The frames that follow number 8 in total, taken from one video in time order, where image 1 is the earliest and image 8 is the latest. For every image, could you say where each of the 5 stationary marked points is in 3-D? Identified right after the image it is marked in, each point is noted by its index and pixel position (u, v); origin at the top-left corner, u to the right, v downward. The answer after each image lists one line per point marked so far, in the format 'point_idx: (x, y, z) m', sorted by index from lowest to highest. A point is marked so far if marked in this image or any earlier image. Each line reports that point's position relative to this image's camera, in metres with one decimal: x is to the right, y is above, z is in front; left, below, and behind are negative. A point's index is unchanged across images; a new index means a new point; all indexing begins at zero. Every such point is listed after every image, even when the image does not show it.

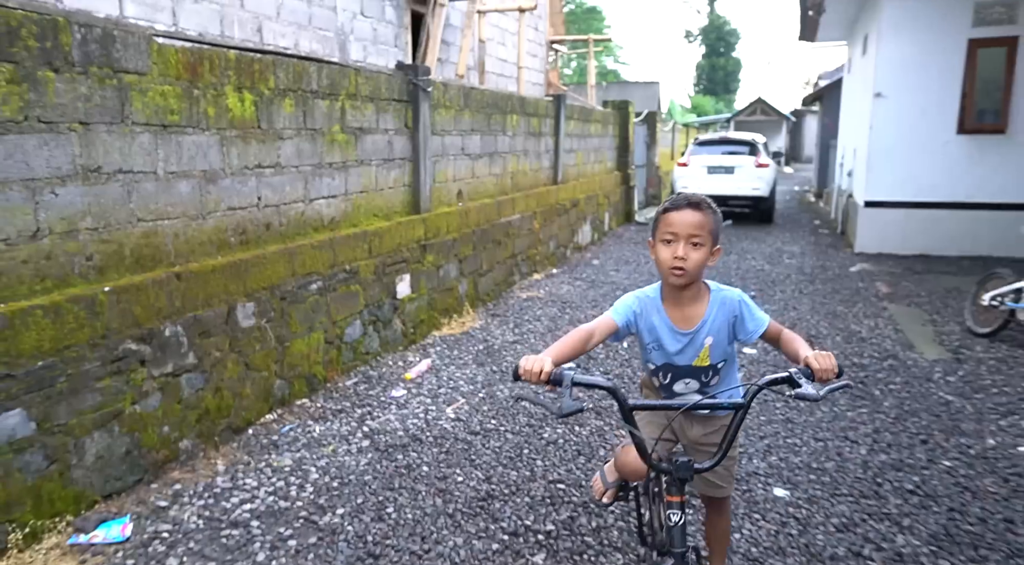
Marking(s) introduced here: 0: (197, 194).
0: (-1.6, +0.4, +3.5) m
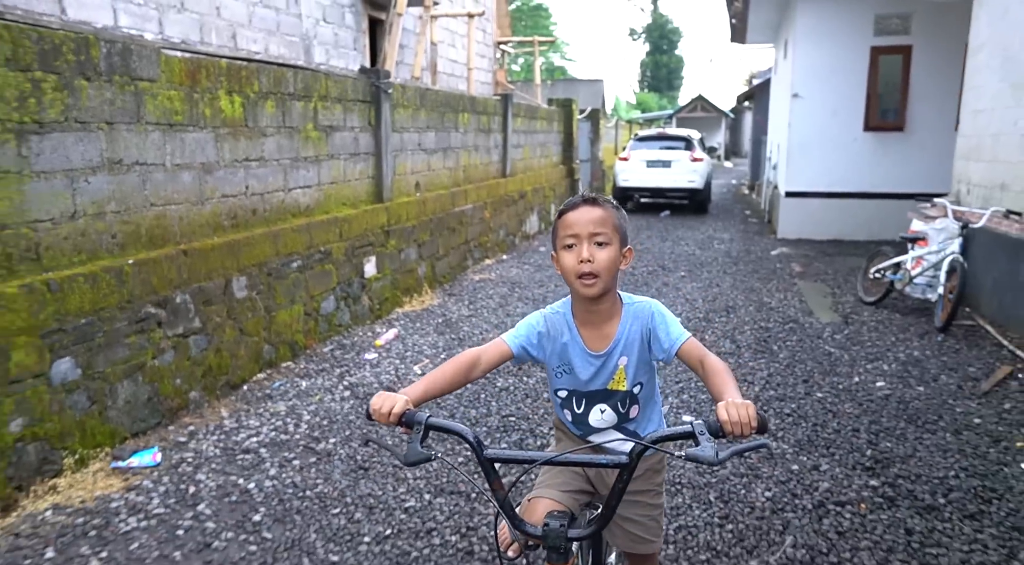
0: (-1.8, +0.6, +4.0) m
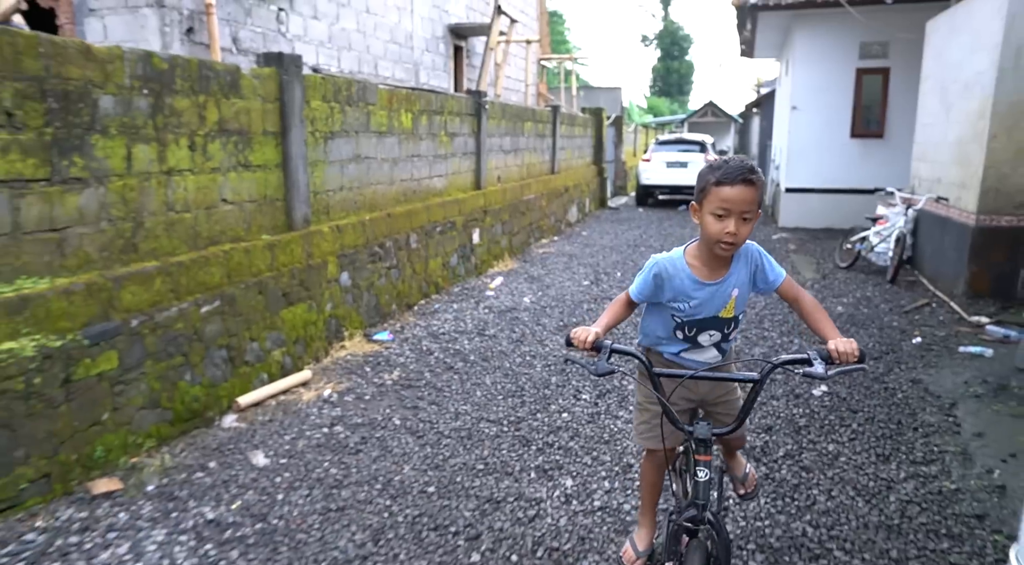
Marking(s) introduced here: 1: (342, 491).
0: (-1.1, +1.0, +6.1) m
1: (-0.7, -0.9, +3.0) m
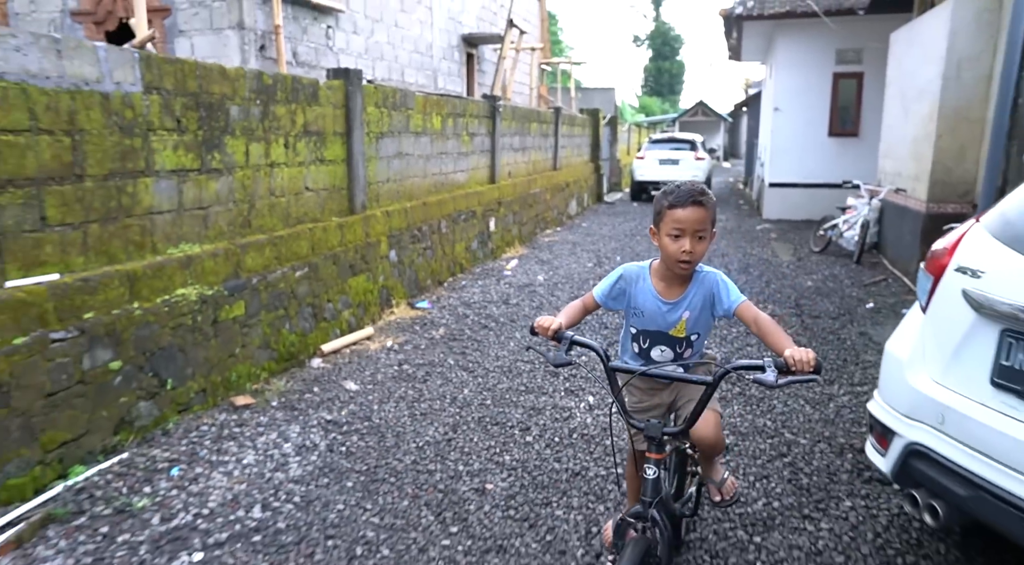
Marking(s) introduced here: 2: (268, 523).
0: (-0.9, +1.2, +7.1) m
1: (-0.5, -0.7, +4.0) m
2: (-0.9, -0.9, +2.7) m
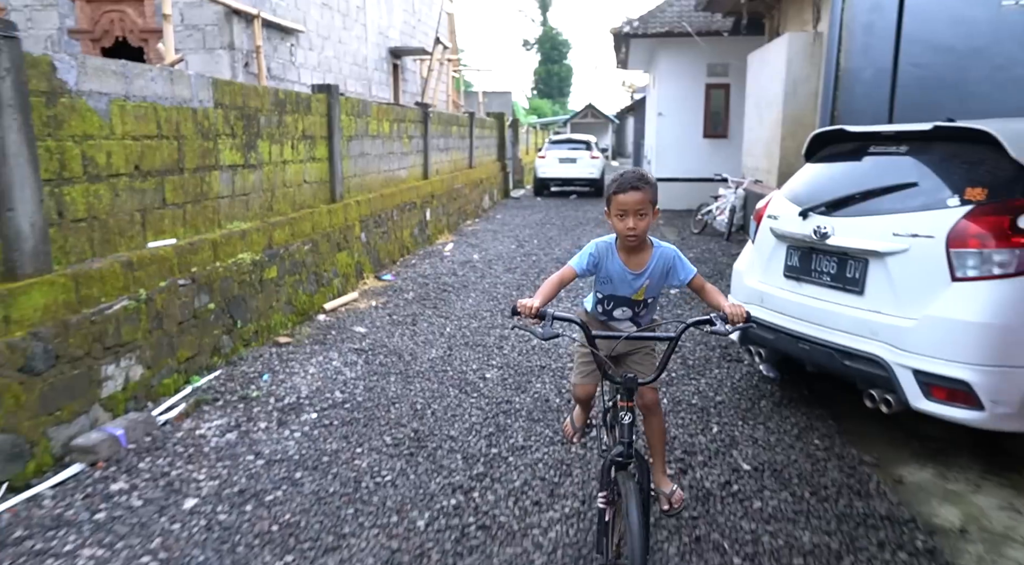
0: (-1.6, +1.4, +8.5) m
1: (-0.7, -0.4, +5.5) m
2: (-0.9, -0.7, +4.1) m
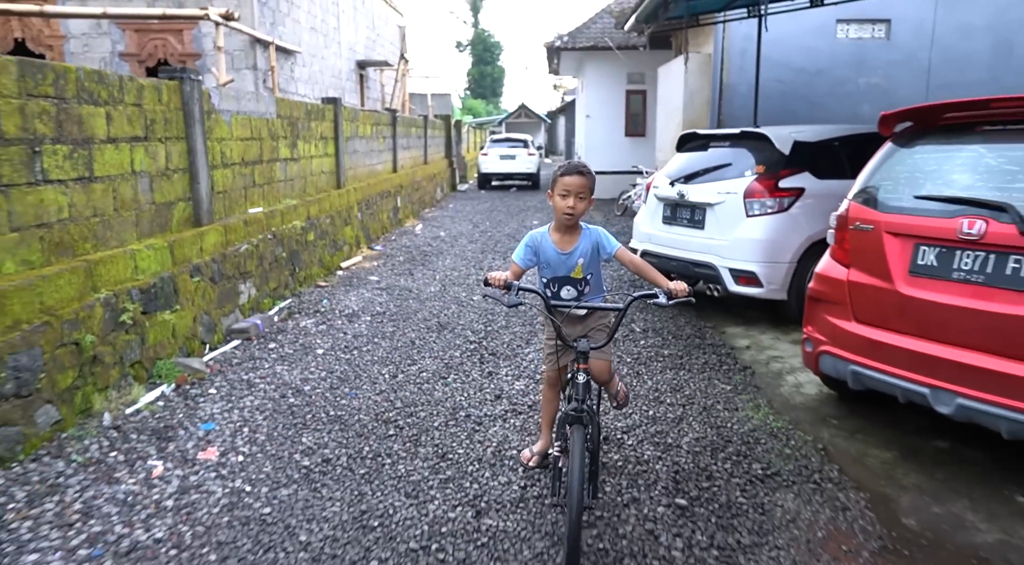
0: (-2.2, +1.8, +10.5) m
1: (-1.0, 0.0, +7.6) m
2: (-1.1, -0.2, +6.2) m
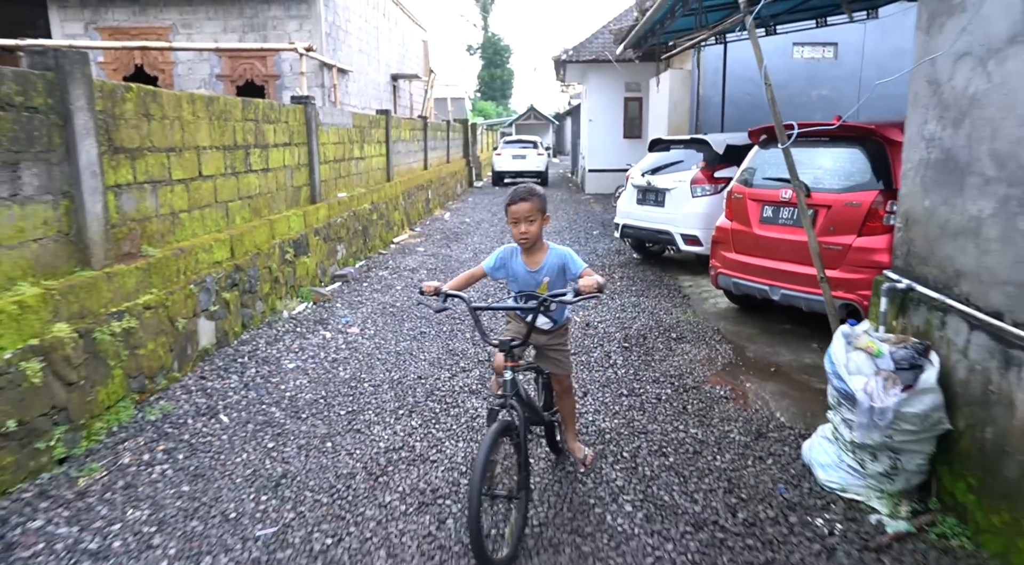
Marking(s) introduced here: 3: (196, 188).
0: (-2.0, +2.2, +12.8) m
1: (-0.8, +0.4, +9.9) m
2: (-0.9, +0.2, +8.5) m
3: (-2.2, +0.7, +4.9) m
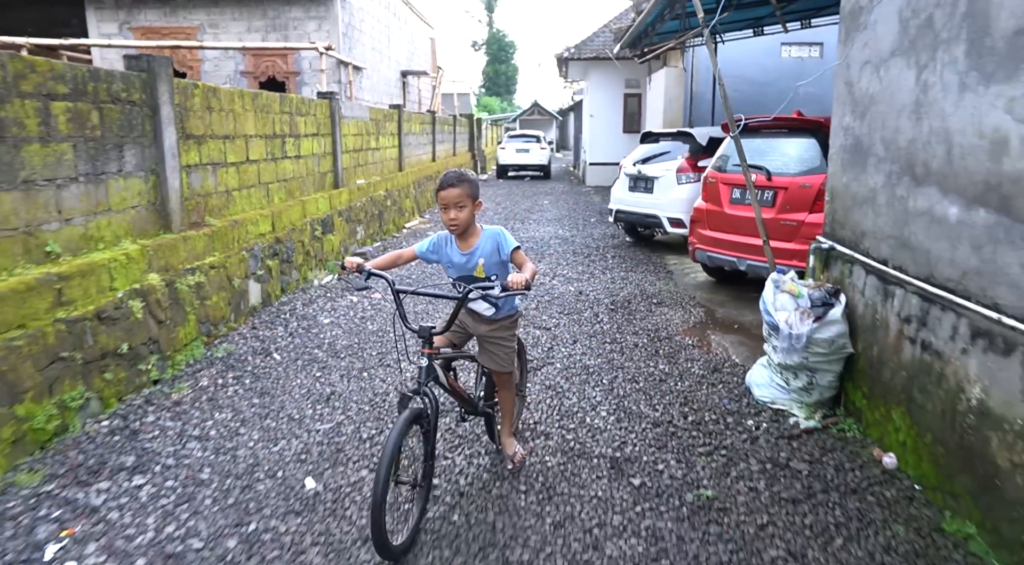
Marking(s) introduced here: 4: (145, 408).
0: (-1.9, +2.5, +13.7) m
1: (-0.7, +0.7, +10.7) m
2: (-0.9, +0.4, +9.4) m
3: (-2.2, +0.9, +5.8) m
4: (-1.9, -0.7, +3.7) m
